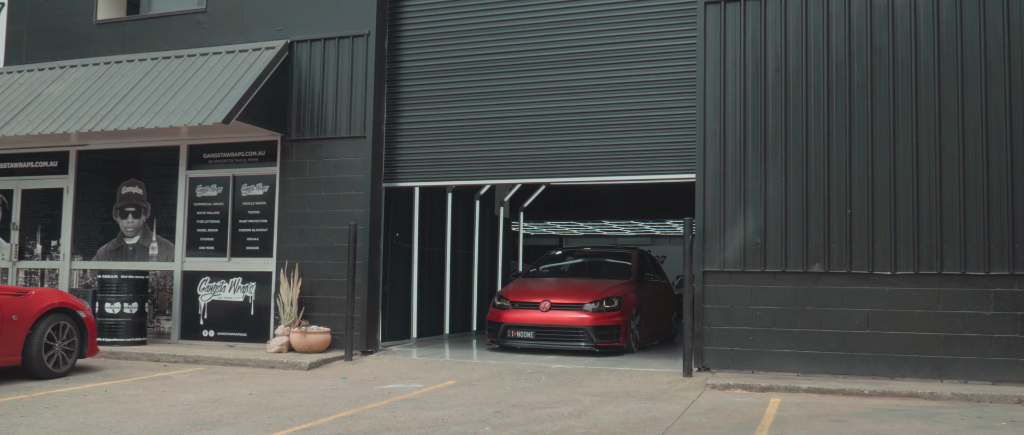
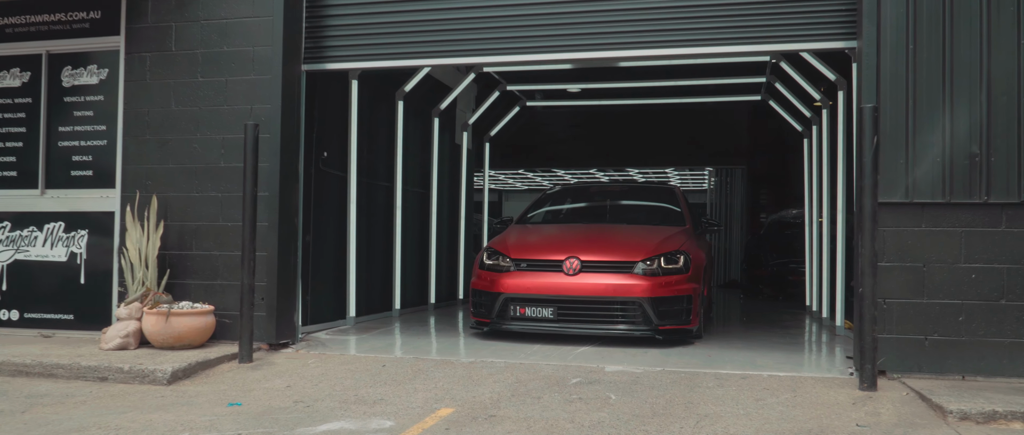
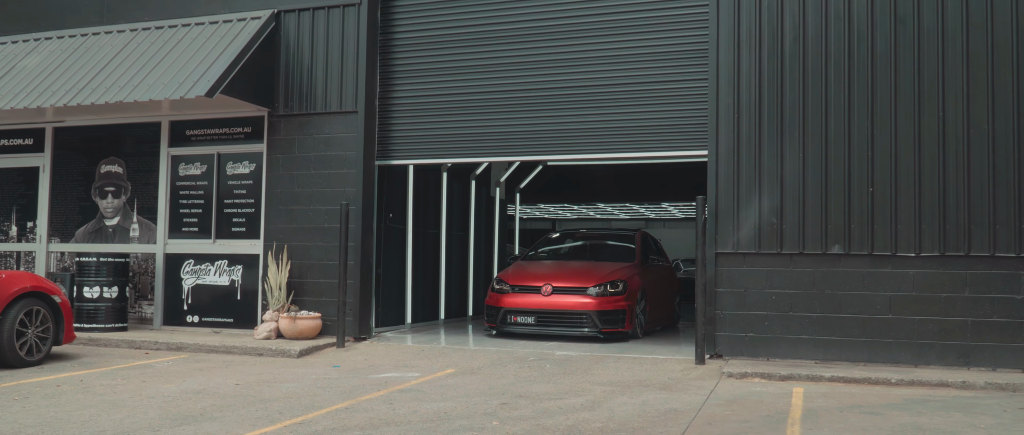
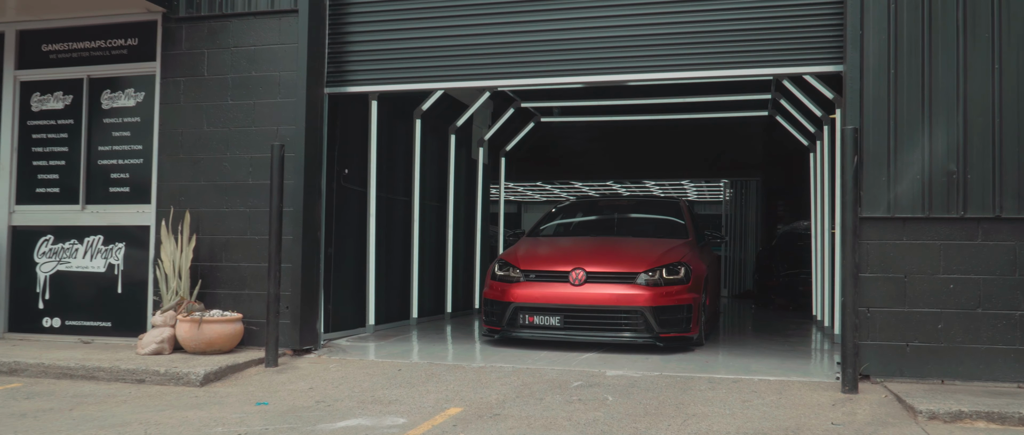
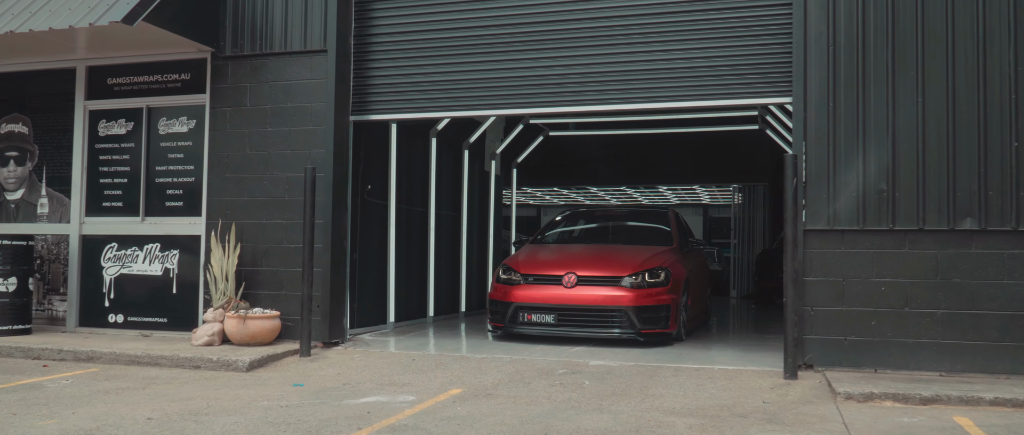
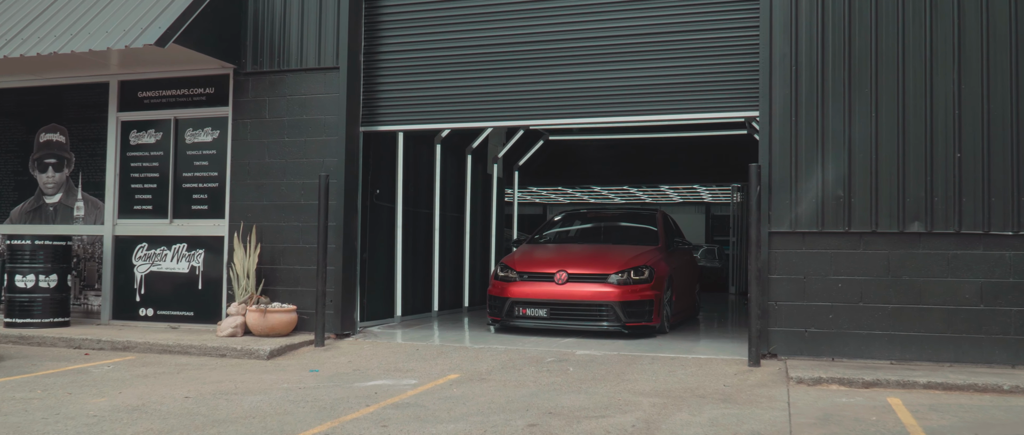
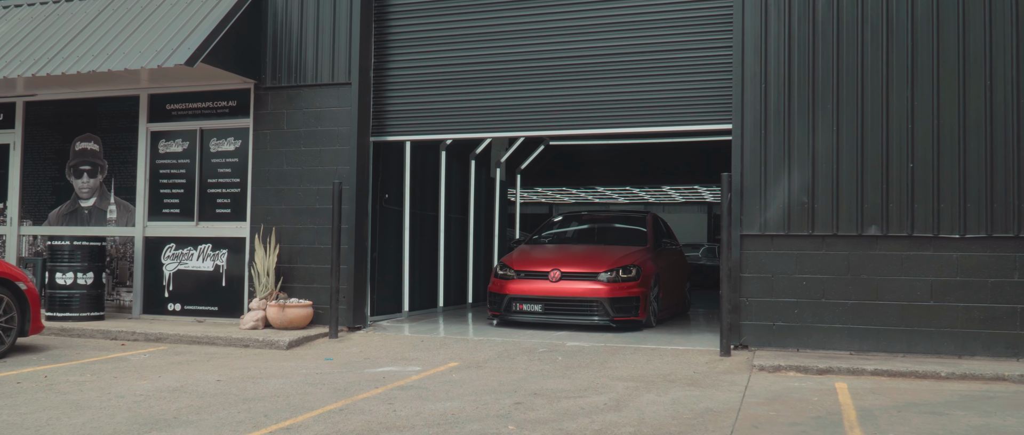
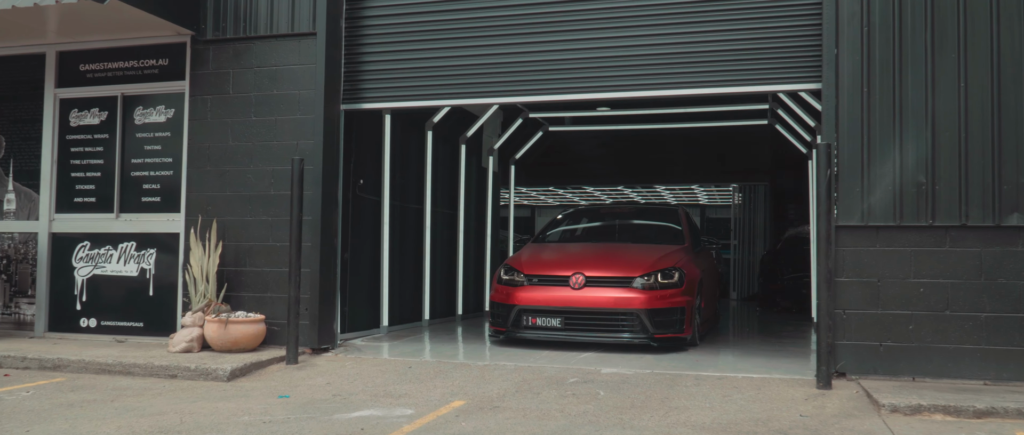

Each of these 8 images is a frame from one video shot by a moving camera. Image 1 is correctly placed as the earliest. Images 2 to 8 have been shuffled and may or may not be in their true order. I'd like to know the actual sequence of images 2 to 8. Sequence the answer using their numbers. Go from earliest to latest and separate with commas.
3, 7, 6, 5, 8, 4, 2
